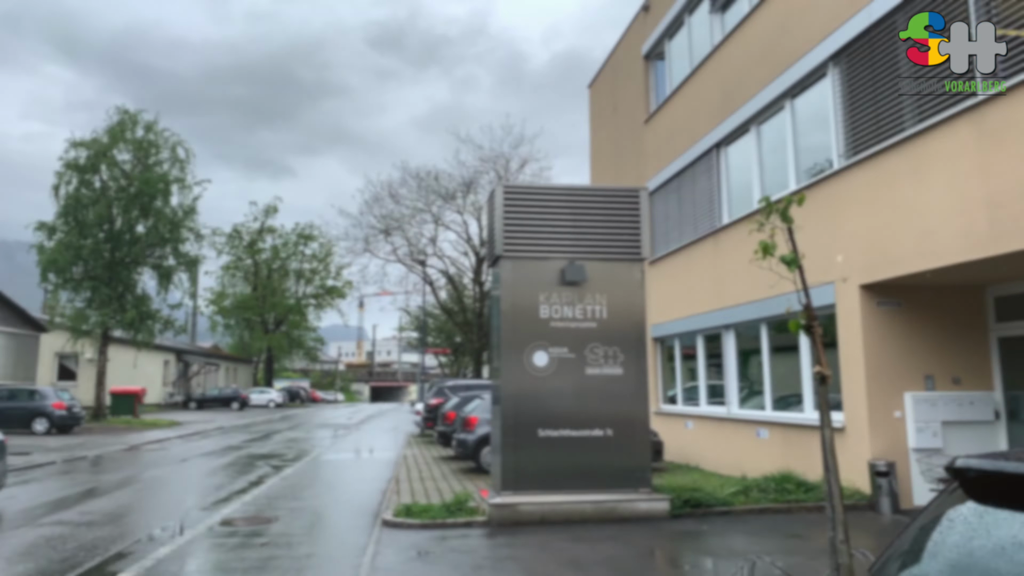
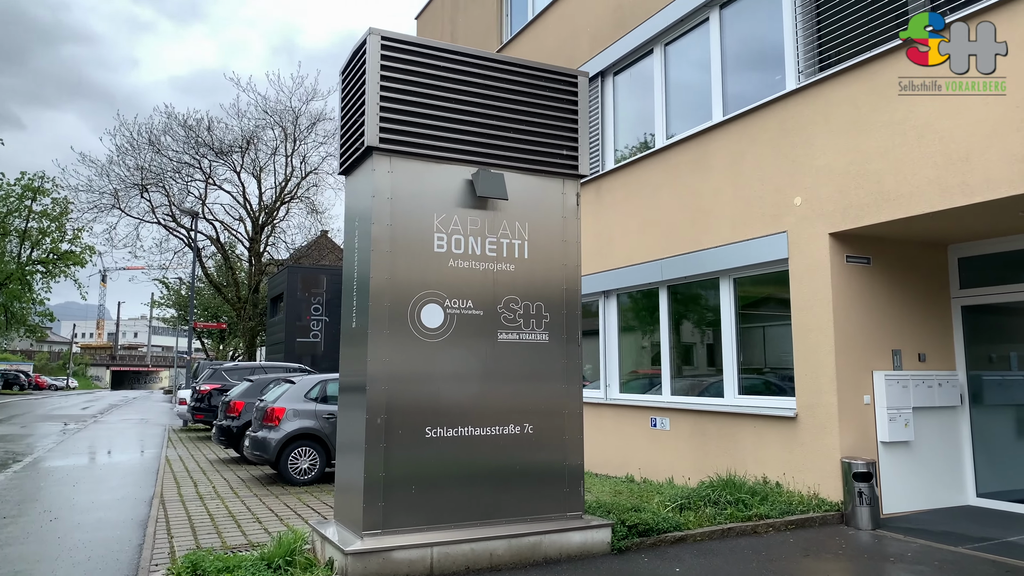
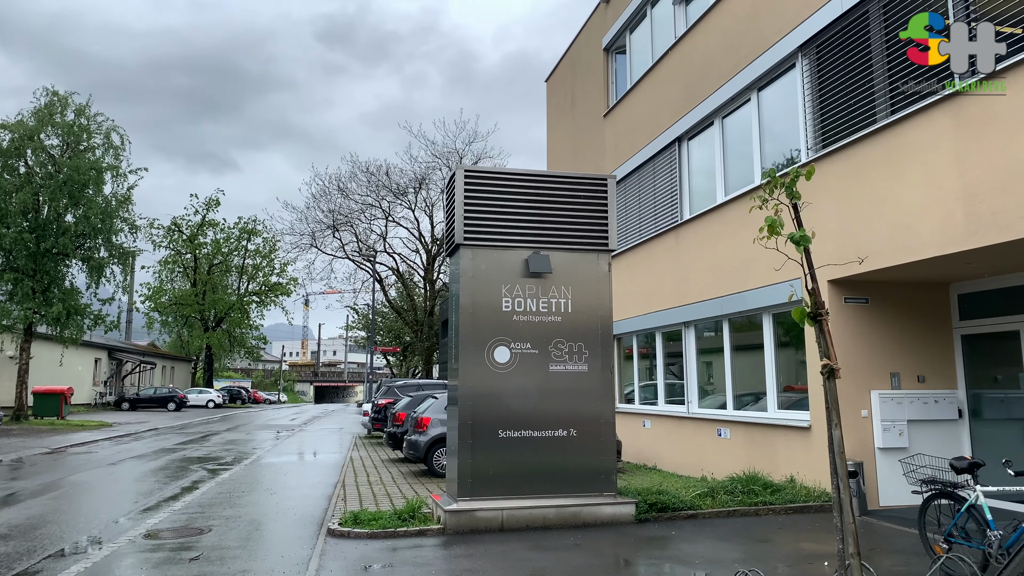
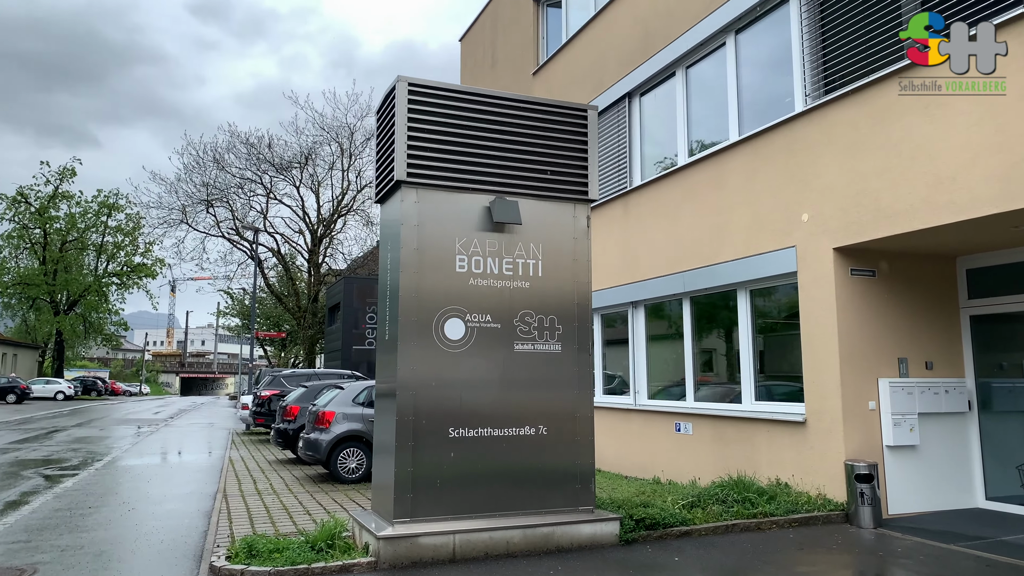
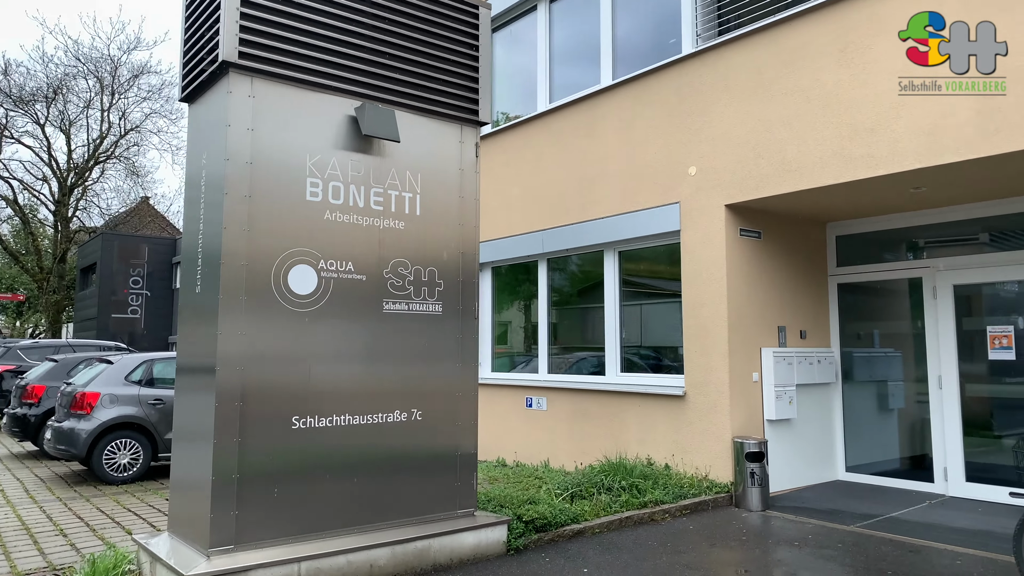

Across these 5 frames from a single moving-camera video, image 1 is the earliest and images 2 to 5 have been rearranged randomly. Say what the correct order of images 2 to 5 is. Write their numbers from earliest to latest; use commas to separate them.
3, 4, 2, 5
